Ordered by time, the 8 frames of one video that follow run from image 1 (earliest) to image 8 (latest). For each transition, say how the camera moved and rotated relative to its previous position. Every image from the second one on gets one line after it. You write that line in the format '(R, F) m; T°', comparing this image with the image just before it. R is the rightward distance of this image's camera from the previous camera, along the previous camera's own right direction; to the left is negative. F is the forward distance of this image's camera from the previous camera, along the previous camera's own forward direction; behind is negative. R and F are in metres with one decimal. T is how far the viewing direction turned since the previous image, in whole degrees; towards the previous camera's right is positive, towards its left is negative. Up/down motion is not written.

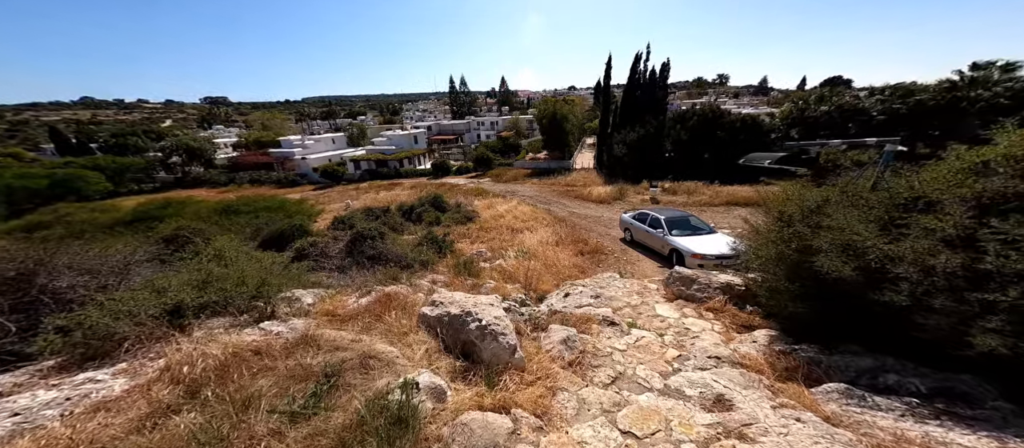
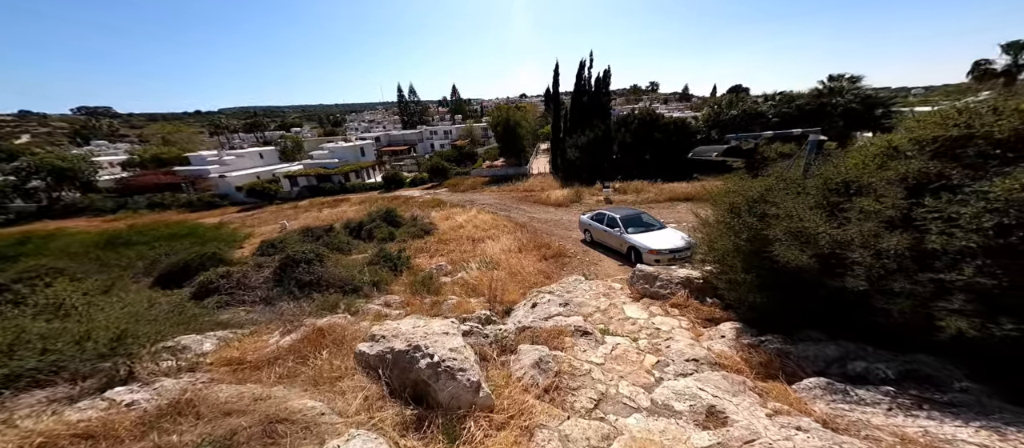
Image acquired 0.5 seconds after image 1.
(0.0, +0.5) m; +7°
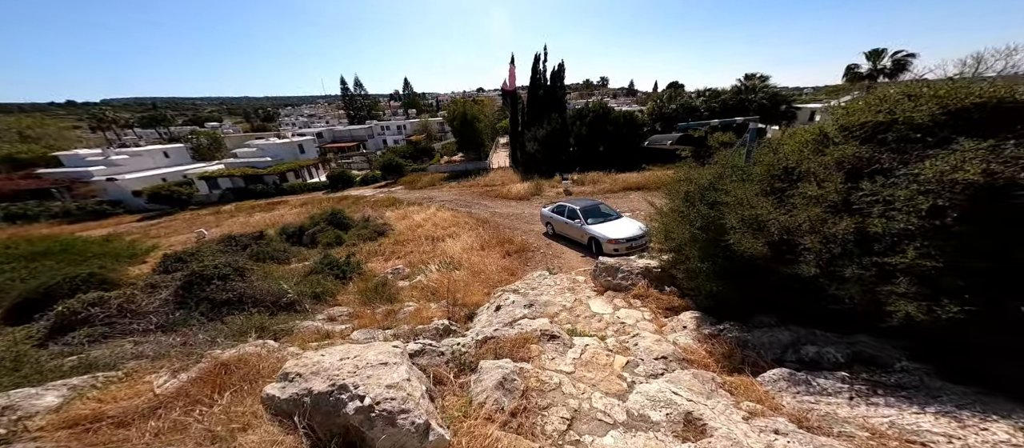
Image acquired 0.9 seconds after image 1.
(+0.1, +0.5) m; +6°
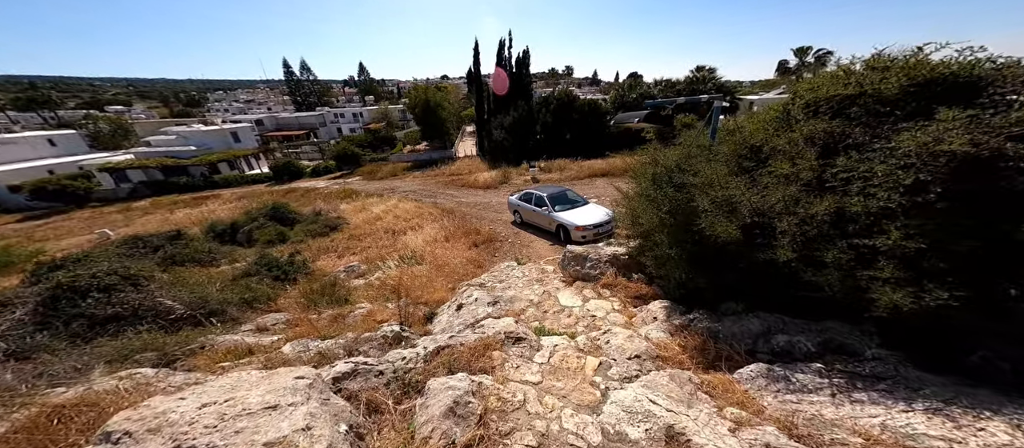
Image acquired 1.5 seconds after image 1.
(+0.2, +0.6) m; +5°
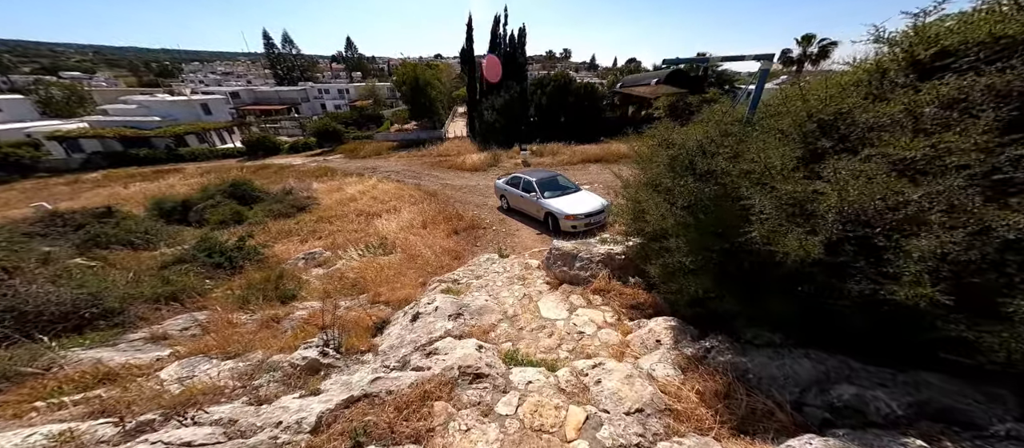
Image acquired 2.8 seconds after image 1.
(+0.3, +1.3) m; +1°
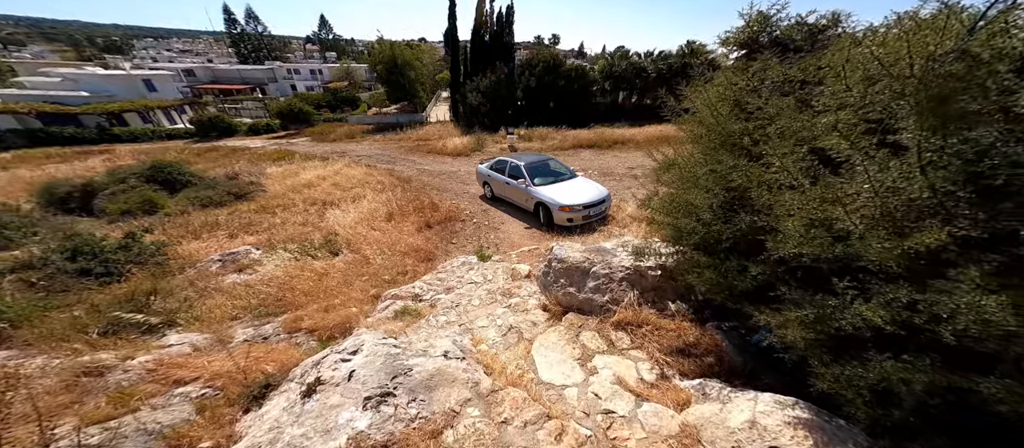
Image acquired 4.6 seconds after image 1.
(+0.1, +2.2) m; +3°
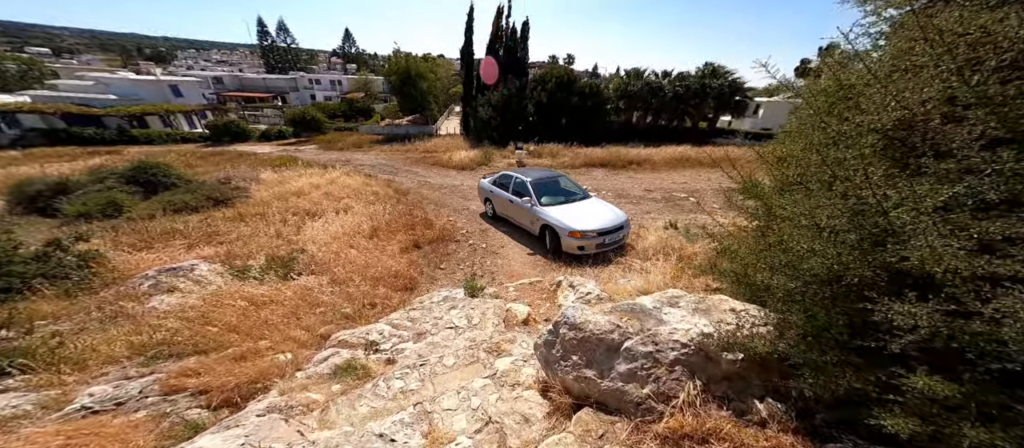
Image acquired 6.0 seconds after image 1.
(+0.2, +1.5) m; -2°
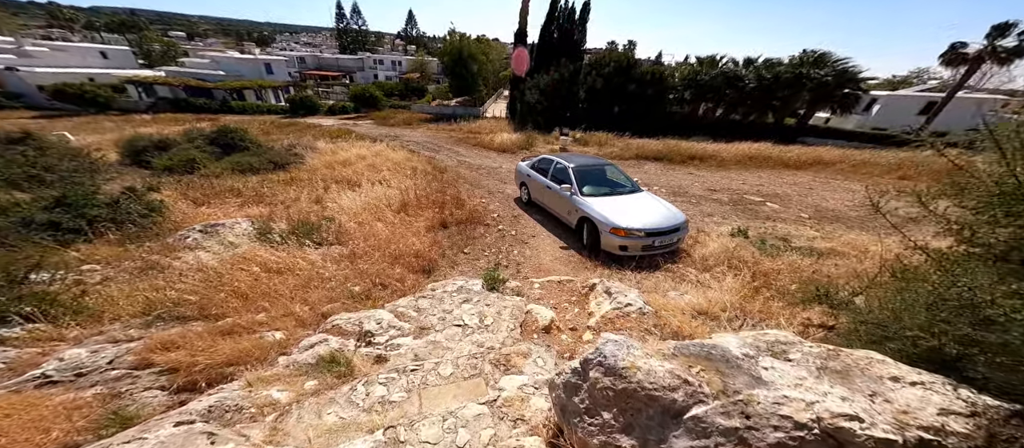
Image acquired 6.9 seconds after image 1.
(+0.2, +0.8) m; -8°
